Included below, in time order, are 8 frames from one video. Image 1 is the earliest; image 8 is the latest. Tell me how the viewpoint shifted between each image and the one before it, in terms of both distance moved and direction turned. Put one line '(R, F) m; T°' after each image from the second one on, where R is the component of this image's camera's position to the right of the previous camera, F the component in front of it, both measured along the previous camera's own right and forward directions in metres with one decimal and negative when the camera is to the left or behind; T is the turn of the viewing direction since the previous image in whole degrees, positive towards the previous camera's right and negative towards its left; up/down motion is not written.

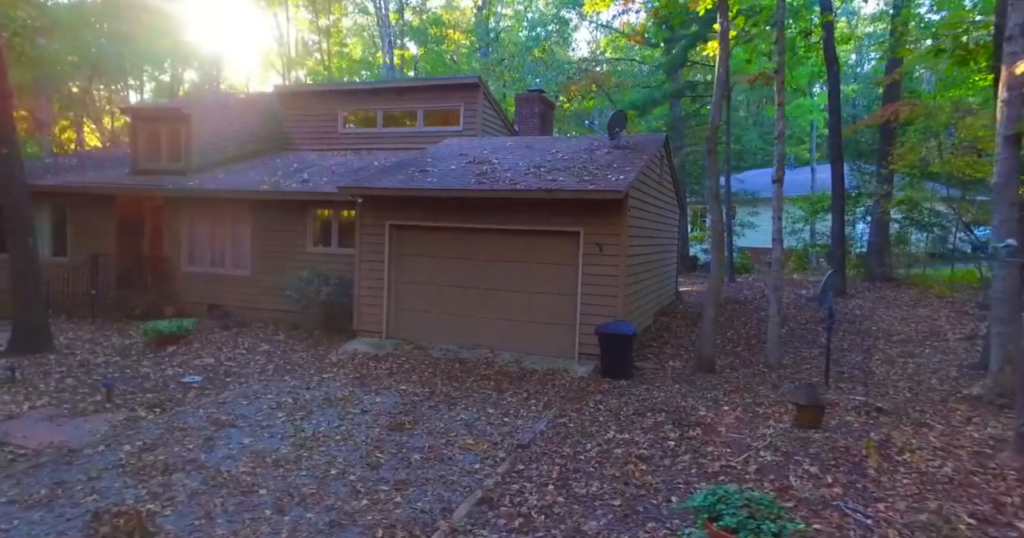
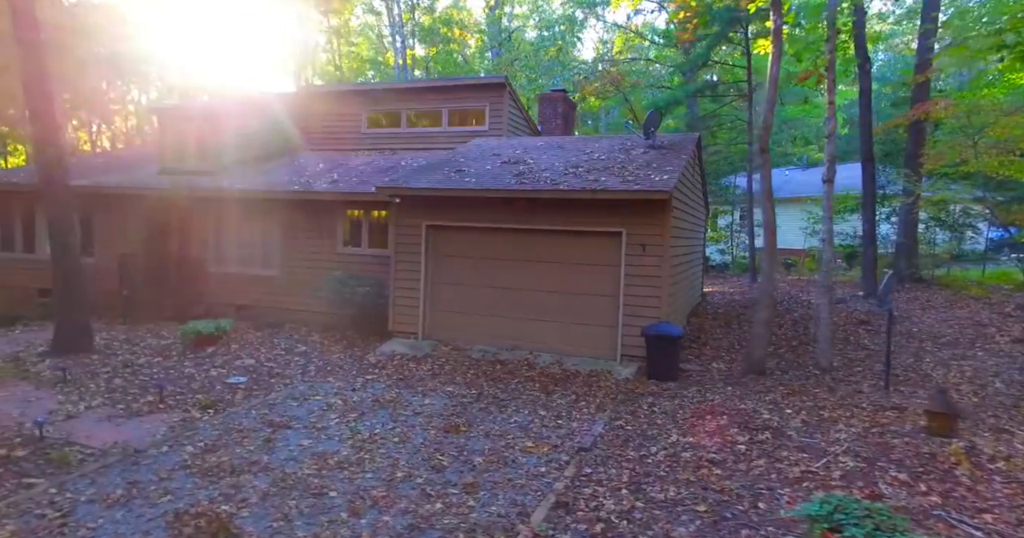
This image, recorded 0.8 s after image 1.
(-0.4, 0.0) m; -1°
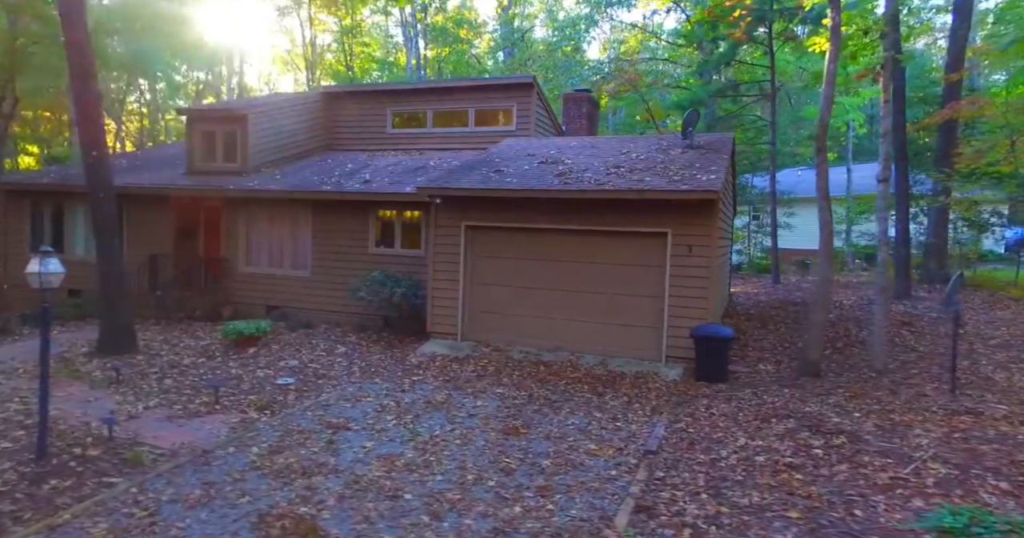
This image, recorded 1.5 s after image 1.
(-0.5, 0.0) m; -1°
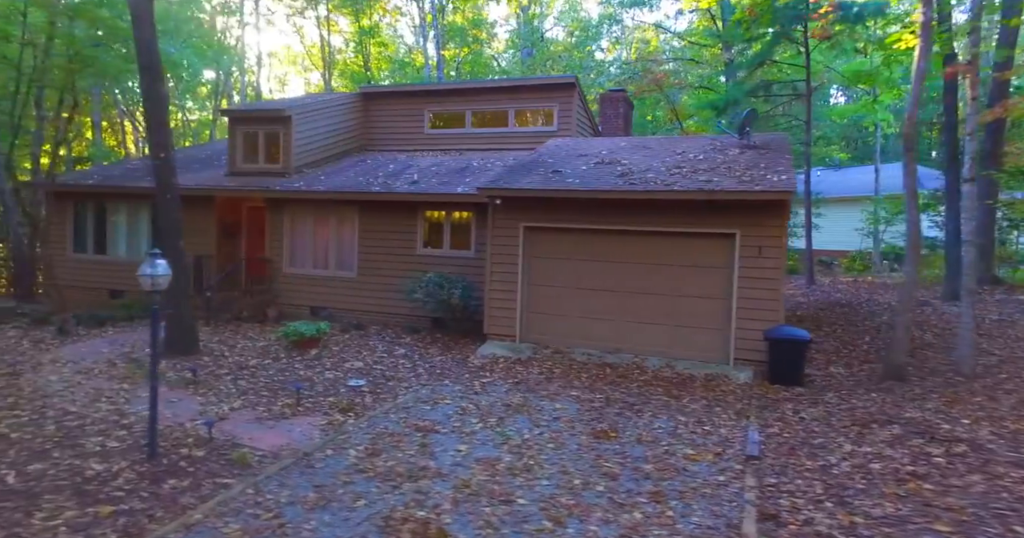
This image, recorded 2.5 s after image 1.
(-0.7, 0.0) m; -1°
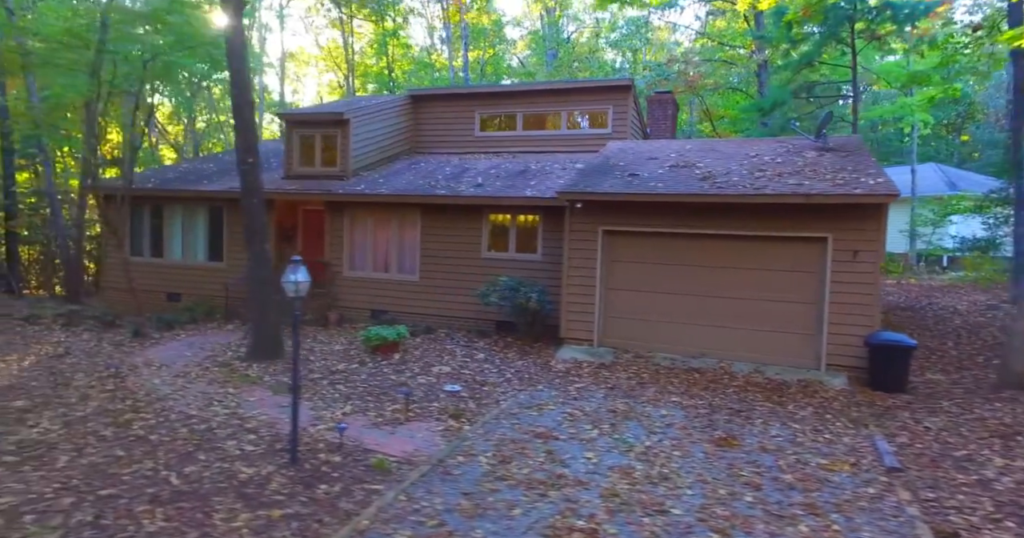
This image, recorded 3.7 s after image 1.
(-0.9, 0.0) m; -2°
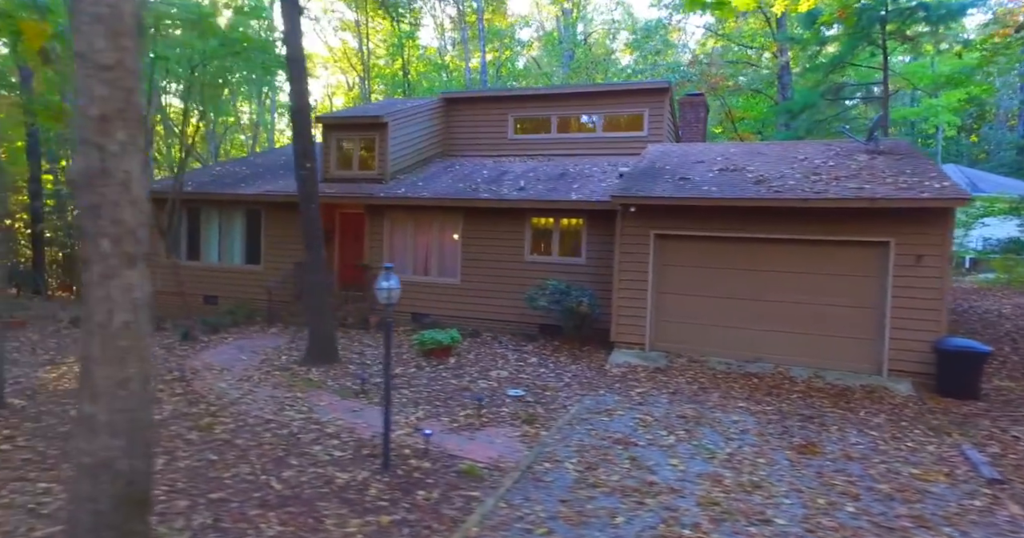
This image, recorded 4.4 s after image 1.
(-0.6, 0.0) m; -1°
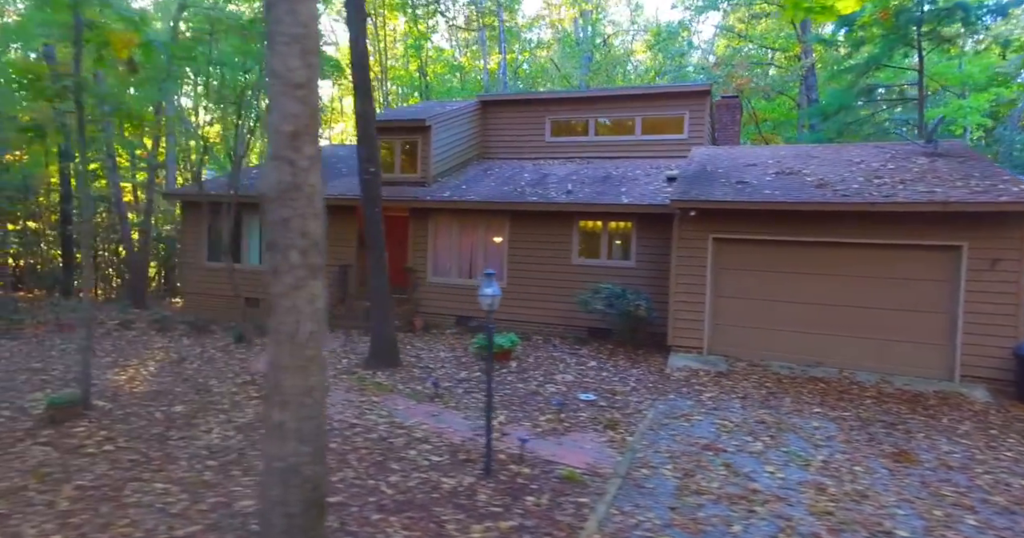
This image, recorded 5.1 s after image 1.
(-0.7, 0.0) m; -2°
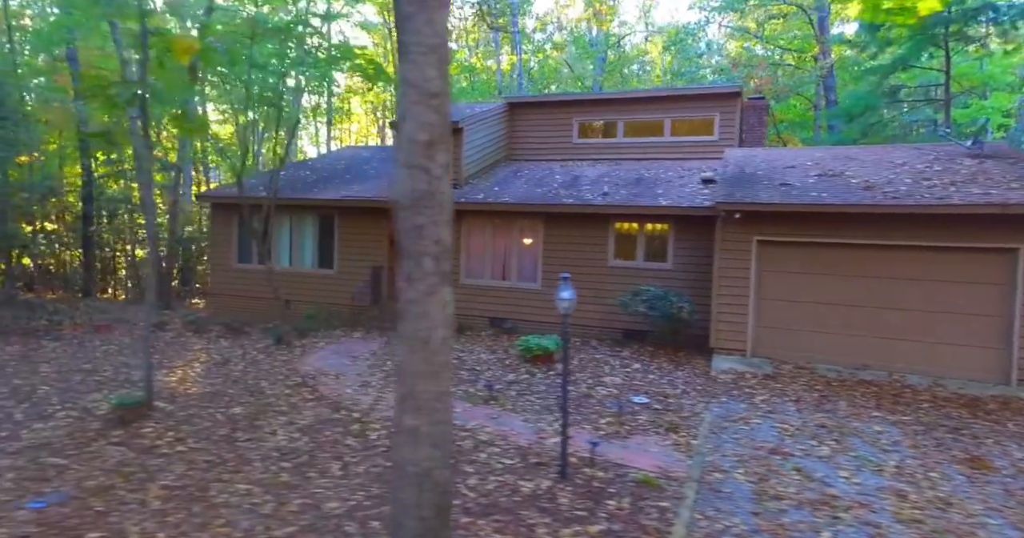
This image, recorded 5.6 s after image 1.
(-0.5, 0.0) m; -1°
